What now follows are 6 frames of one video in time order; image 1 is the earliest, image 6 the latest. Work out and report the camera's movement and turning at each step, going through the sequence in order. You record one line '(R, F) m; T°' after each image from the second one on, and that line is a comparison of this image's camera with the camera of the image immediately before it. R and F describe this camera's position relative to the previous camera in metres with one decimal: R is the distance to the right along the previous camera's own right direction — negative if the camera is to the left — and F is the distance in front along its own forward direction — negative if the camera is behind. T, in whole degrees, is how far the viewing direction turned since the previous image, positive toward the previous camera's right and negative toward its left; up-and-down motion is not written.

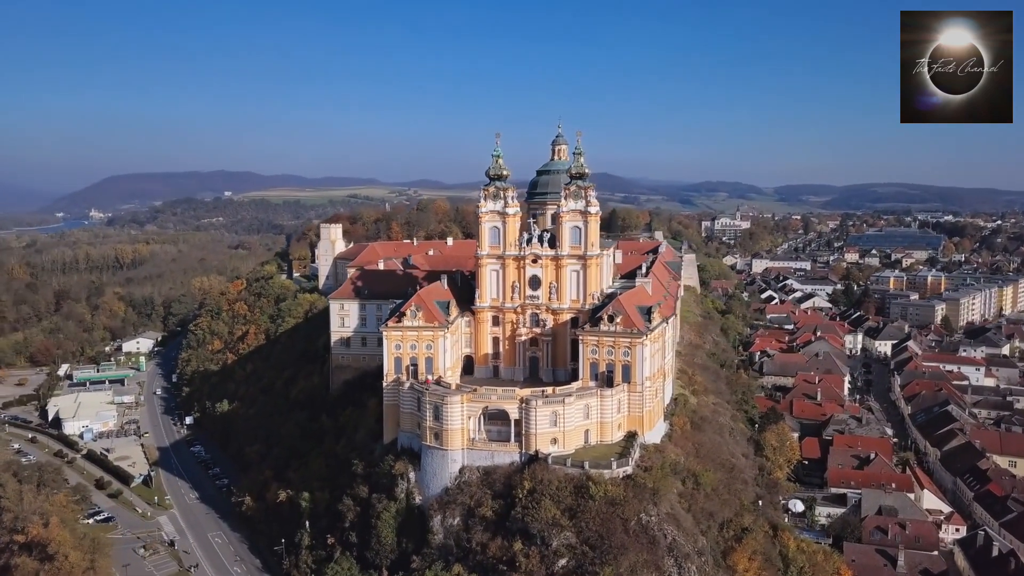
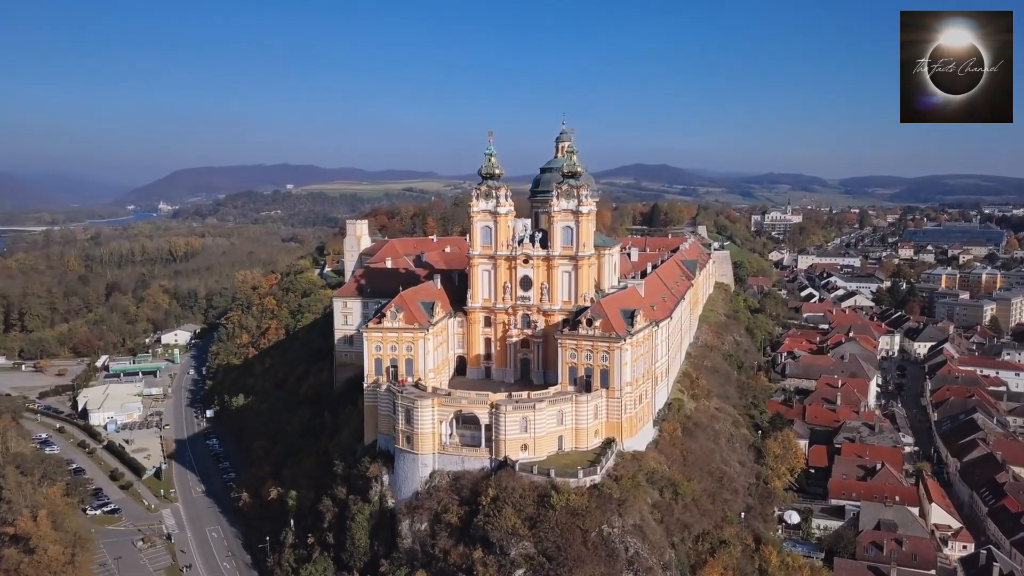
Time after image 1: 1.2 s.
(+4.0, +0.9) m; -4°
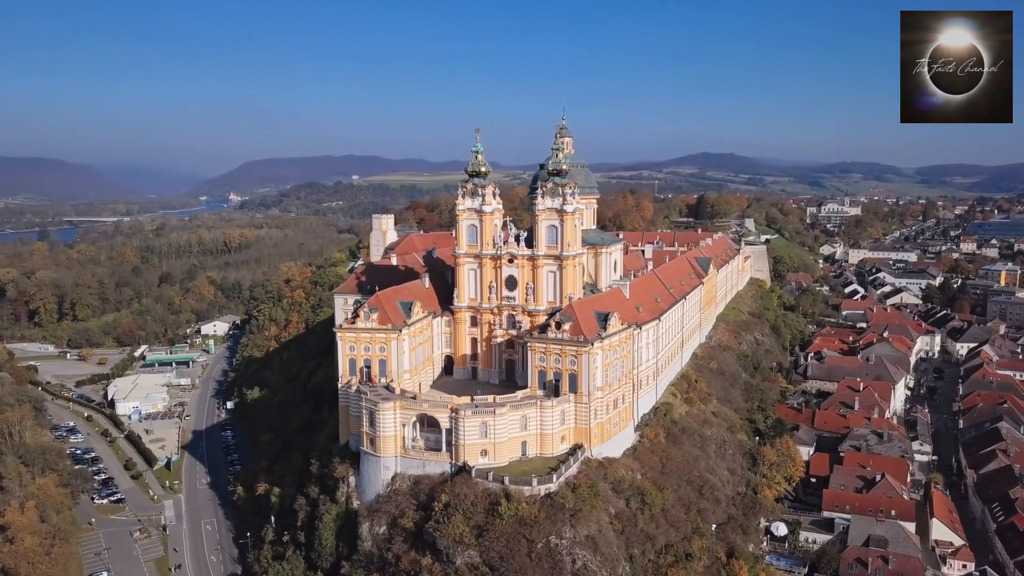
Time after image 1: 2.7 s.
(+4.6, +0.9) m; -4°
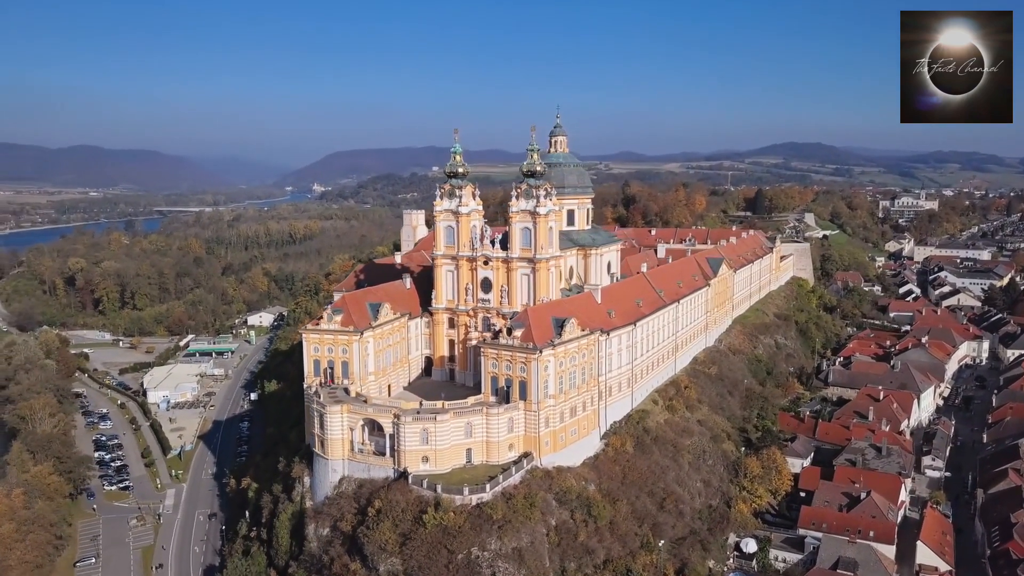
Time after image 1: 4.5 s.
(+6.0, +0.8) m; -5°
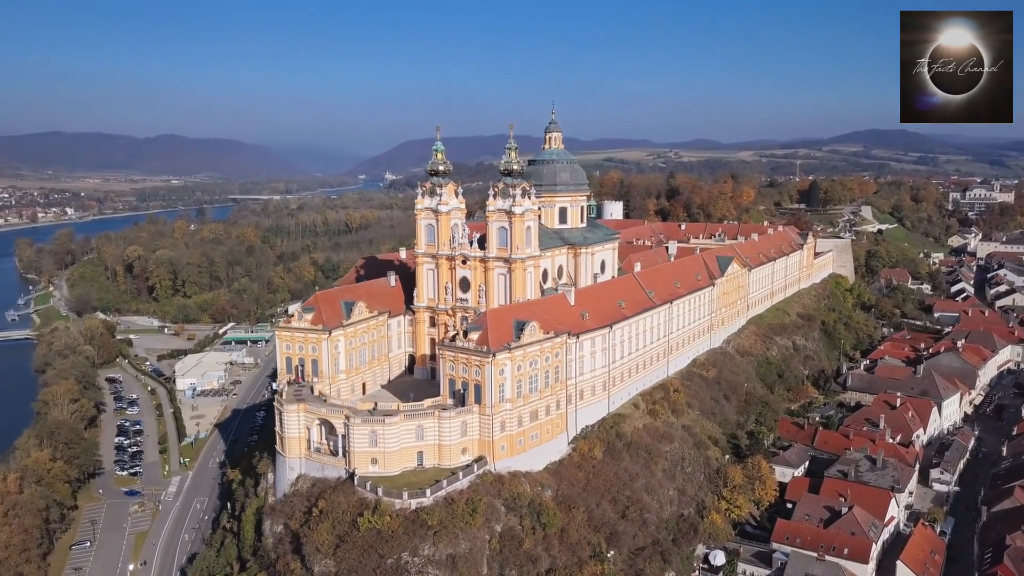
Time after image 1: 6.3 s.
(+5.3, +0.7) m; -5°
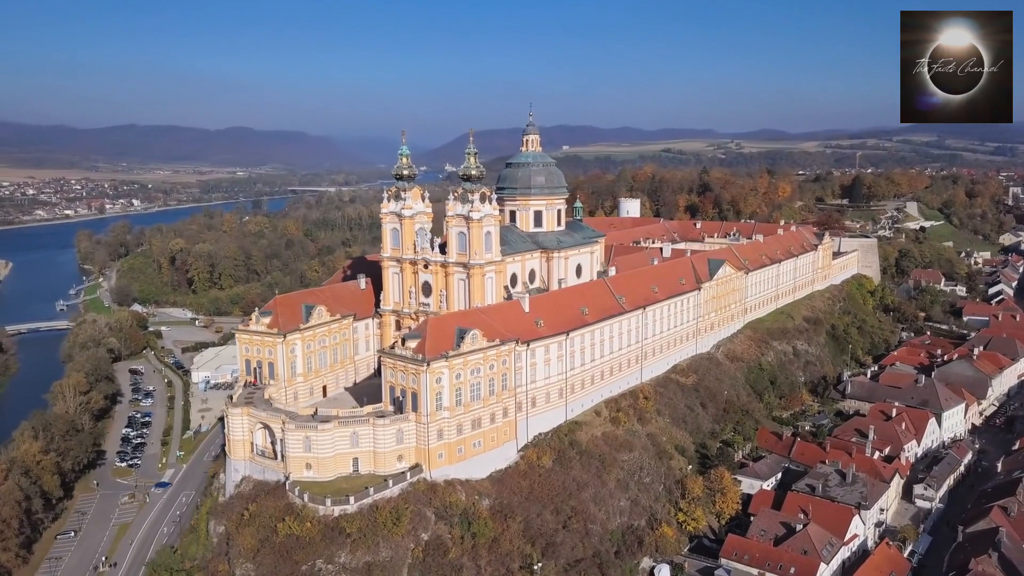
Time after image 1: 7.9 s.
(+5.7, +0.3) m; -4°
